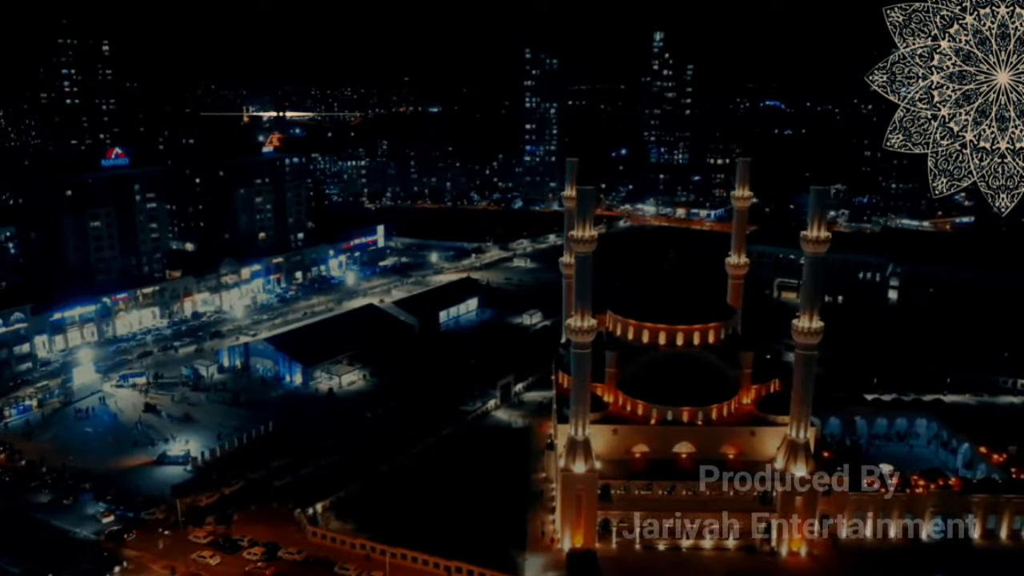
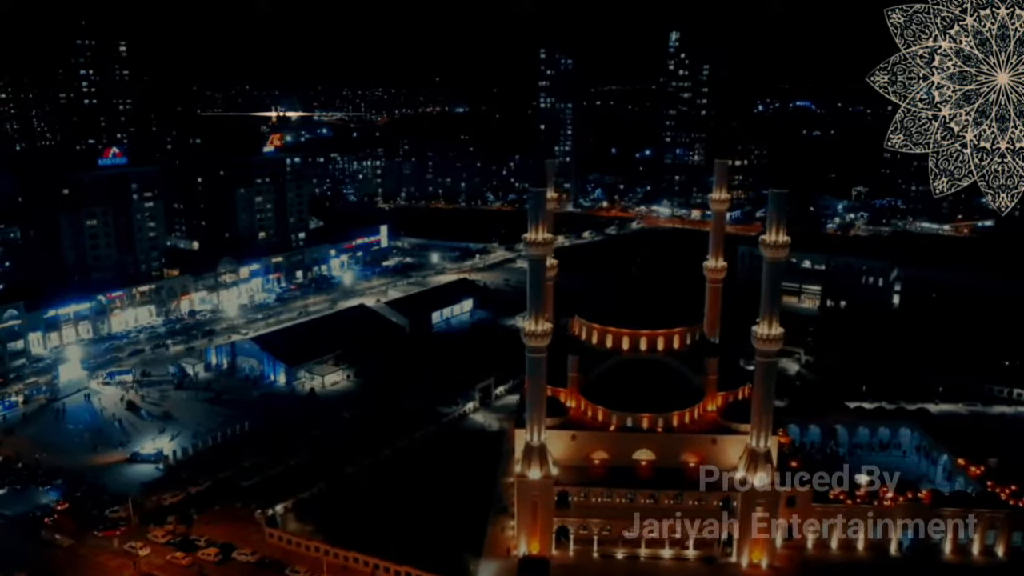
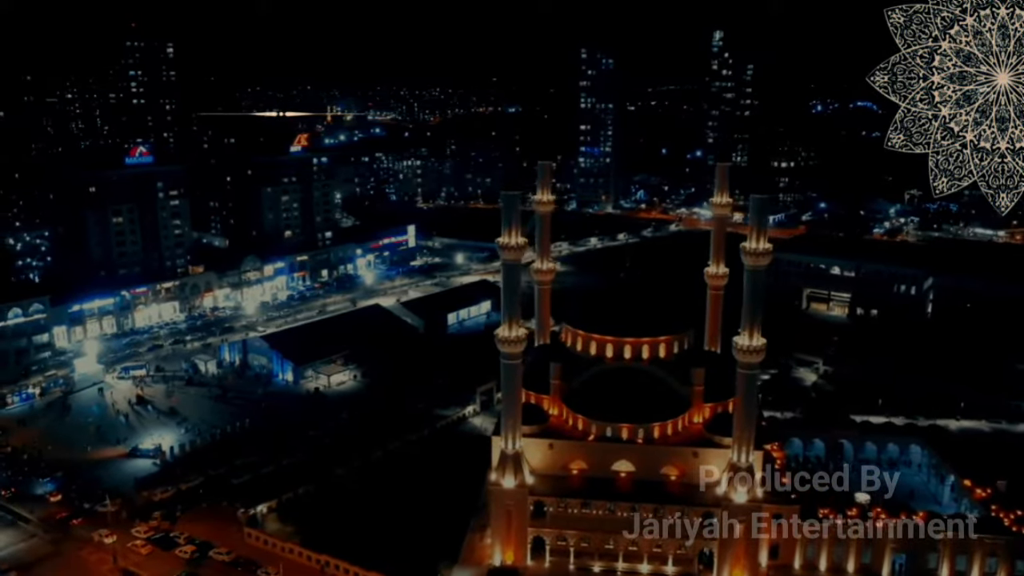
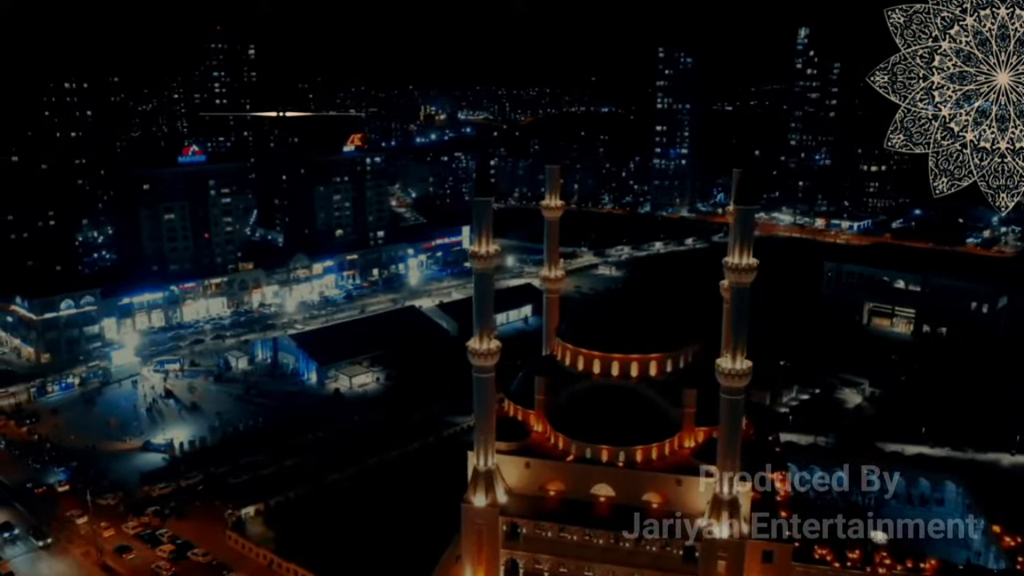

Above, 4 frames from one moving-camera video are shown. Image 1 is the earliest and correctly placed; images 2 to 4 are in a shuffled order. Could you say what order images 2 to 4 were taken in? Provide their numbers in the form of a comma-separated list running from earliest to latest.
2, 3, 4
